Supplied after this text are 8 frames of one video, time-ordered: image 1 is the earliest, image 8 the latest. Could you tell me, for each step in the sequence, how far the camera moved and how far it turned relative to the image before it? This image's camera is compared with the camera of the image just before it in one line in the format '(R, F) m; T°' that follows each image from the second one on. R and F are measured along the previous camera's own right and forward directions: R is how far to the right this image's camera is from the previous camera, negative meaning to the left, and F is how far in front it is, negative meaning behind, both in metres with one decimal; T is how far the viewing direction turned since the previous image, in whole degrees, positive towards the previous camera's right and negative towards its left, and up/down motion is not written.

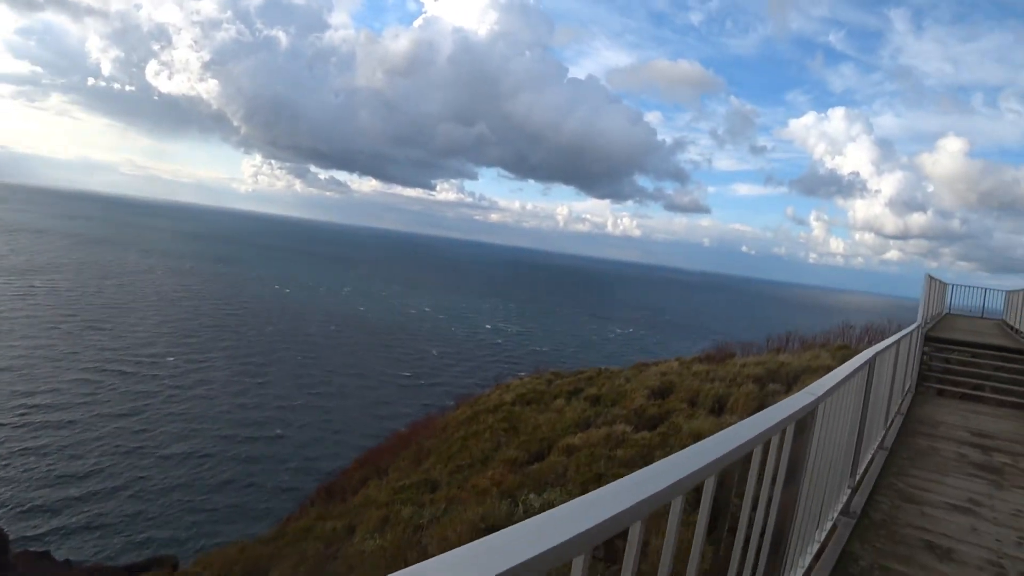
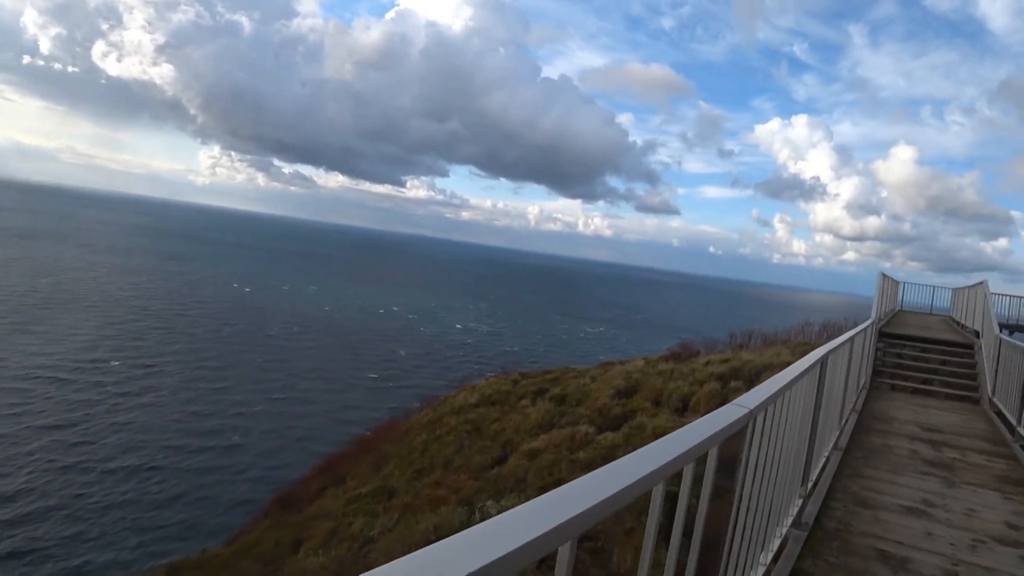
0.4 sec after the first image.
(+0.2, +0.3) m; +2°
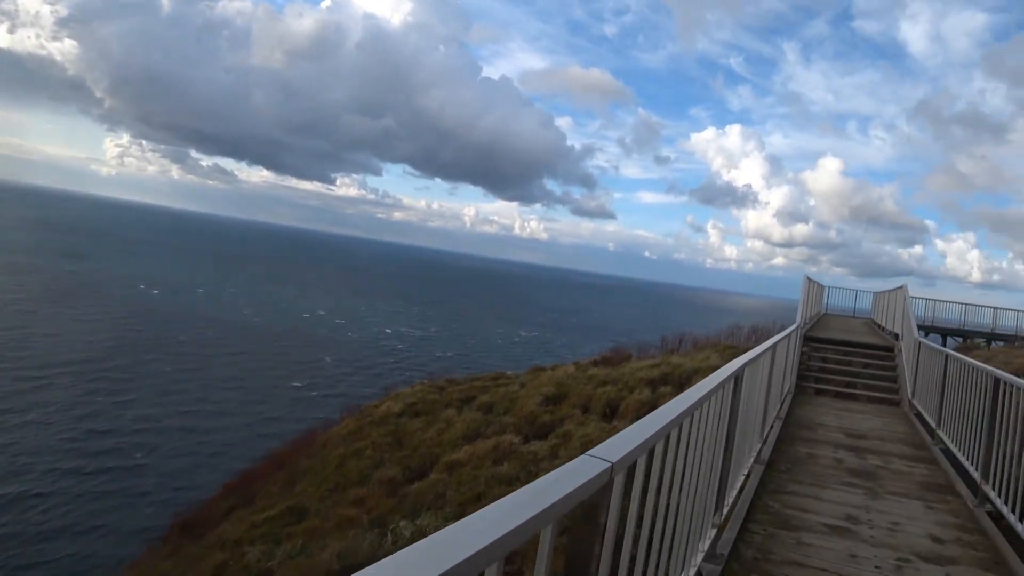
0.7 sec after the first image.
(+0.4, +0.6) m; +5°
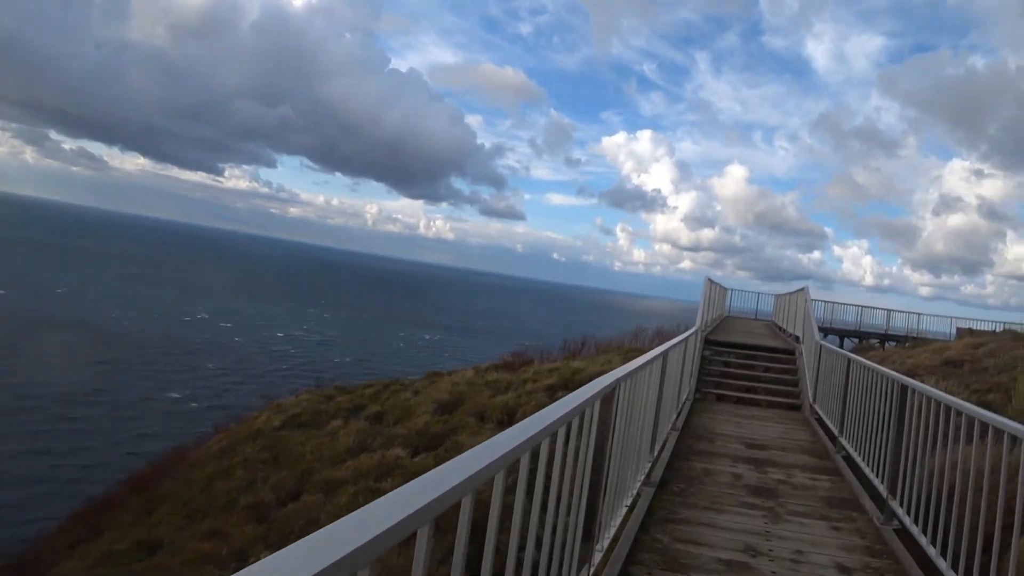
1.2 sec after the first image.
(+0.5, +0.9) m; +8°
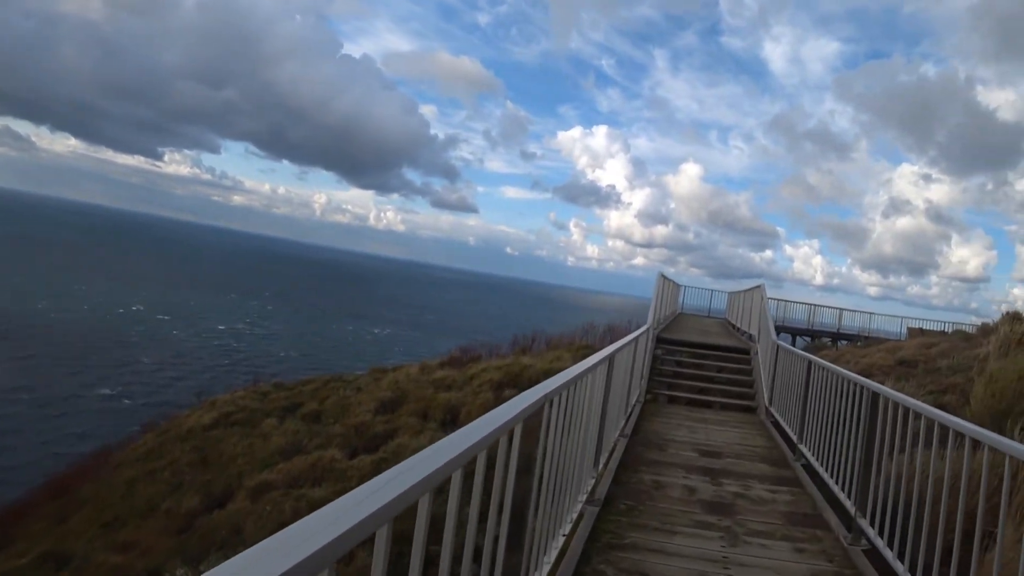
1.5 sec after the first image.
(+0.2, +0.6) m; +4°
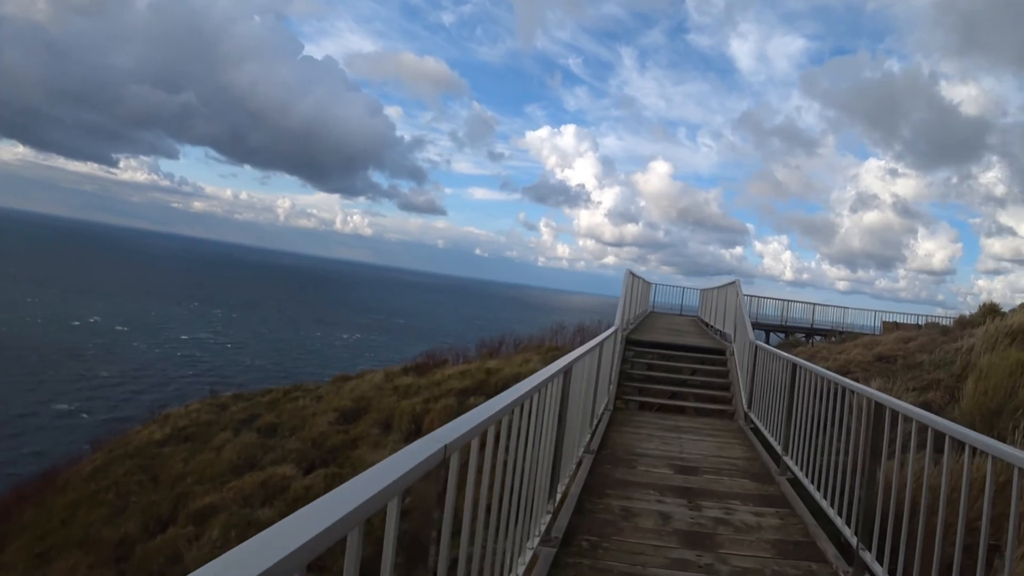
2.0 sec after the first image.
(+0.2, +0.6) m; +2°
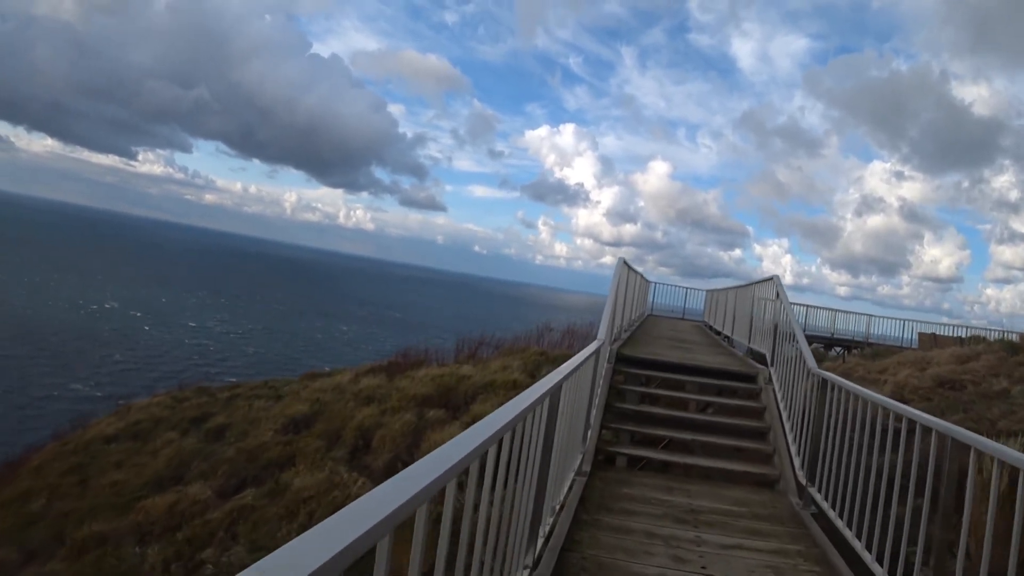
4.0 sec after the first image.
(+0.2, +1.4) m; 0°
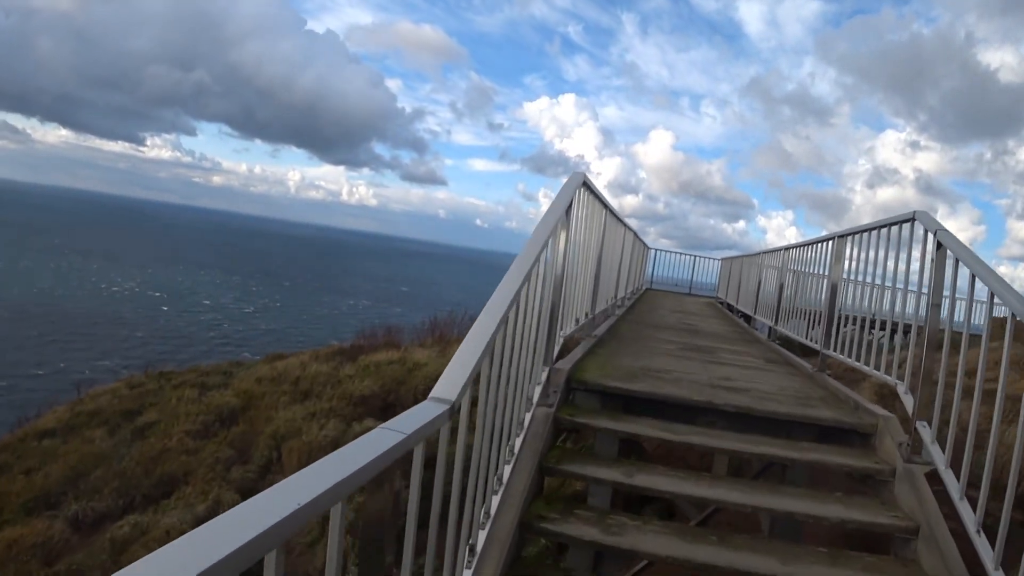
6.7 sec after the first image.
(+0.3, +1.4) m; 0°
